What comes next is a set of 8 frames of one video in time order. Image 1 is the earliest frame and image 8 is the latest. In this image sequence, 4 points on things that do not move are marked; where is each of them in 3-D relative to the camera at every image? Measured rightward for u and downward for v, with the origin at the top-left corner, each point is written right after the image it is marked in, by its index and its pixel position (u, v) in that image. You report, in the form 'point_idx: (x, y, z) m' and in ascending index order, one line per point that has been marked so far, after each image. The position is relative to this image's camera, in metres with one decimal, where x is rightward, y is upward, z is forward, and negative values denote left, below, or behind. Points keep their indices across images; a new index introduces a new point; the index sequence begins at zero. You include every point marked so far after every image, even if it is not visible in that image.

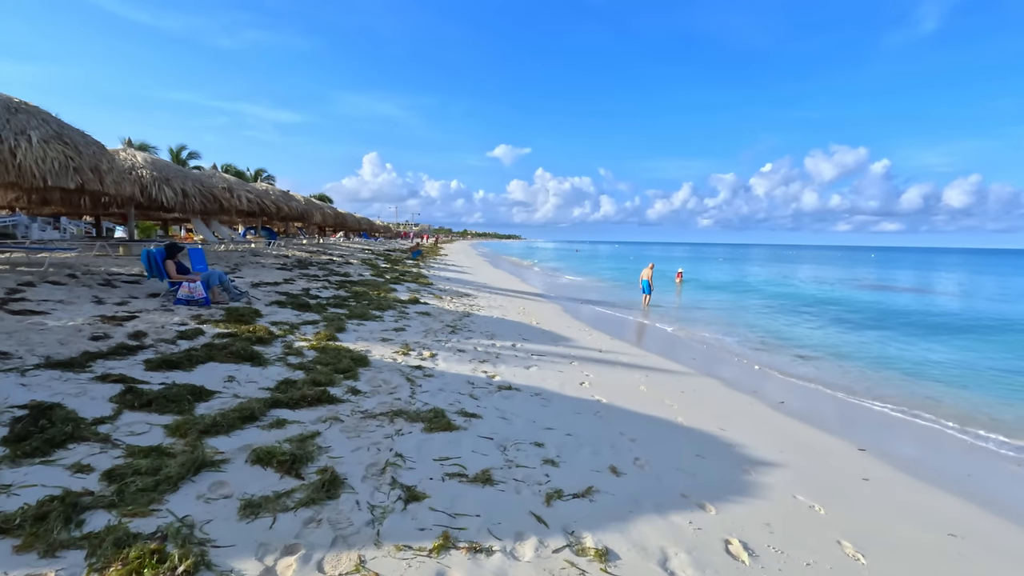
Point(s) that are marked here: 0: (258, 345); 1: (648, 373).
0: (-2.4, -0.5, +5.0) m
1: (+1.7, -1.1, +6.6) m
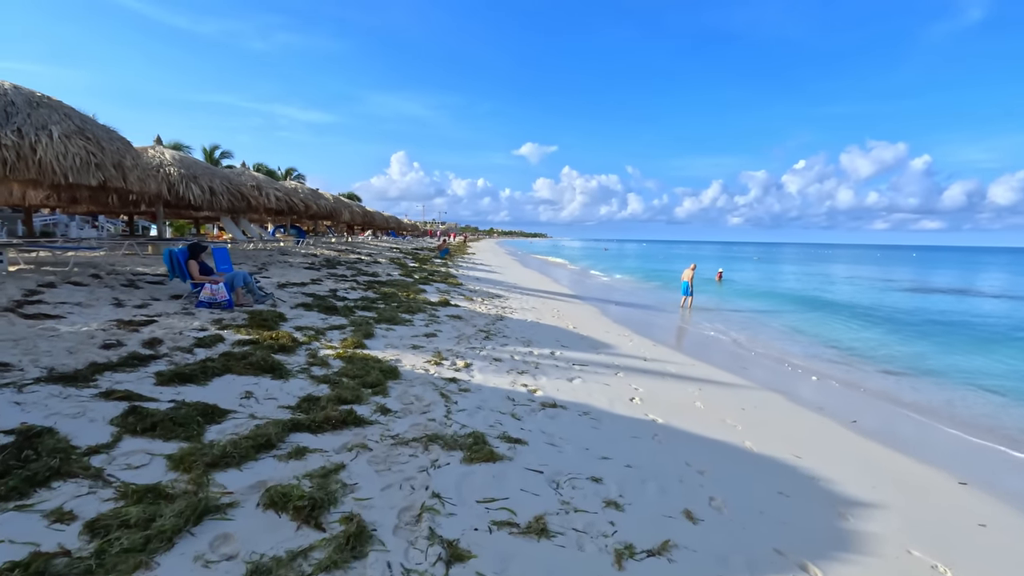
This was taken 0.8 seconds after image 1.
0: (-2.0, -0.6, +4.6) m
1: (+2.1, -1.1, +6.0) m
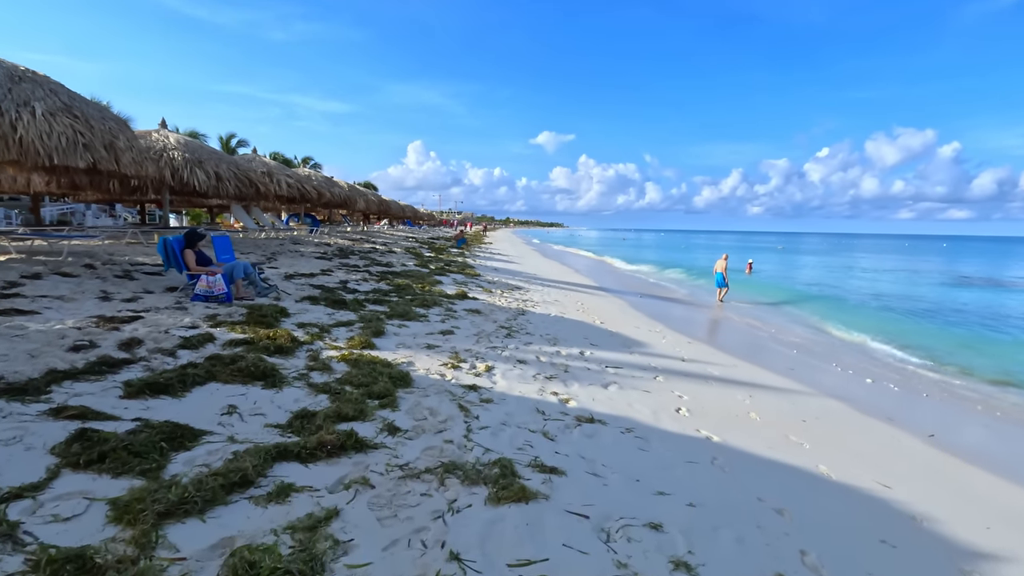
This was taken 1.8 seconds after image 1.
0: (-1.8, -0.5, +4.1) m
1: (+2.4, -1.1, +5.3) m
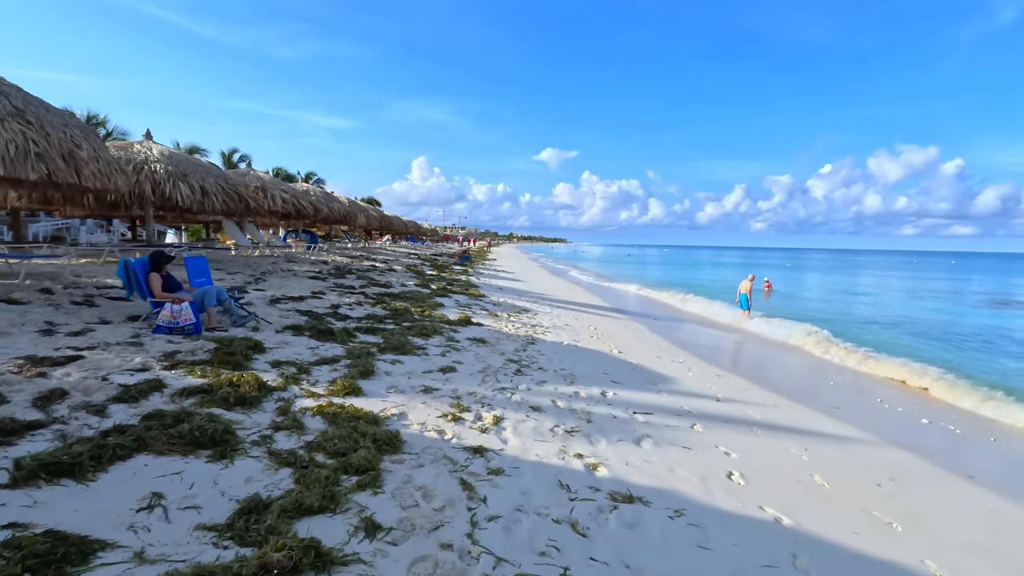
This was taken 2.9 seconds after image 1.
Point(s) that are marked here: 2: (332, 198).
0: (-1.7, -0.8, +3.3) m
1: (+2.5, -1.3, +4.5) m
2: (-6.5, +3.3, +19.3) m
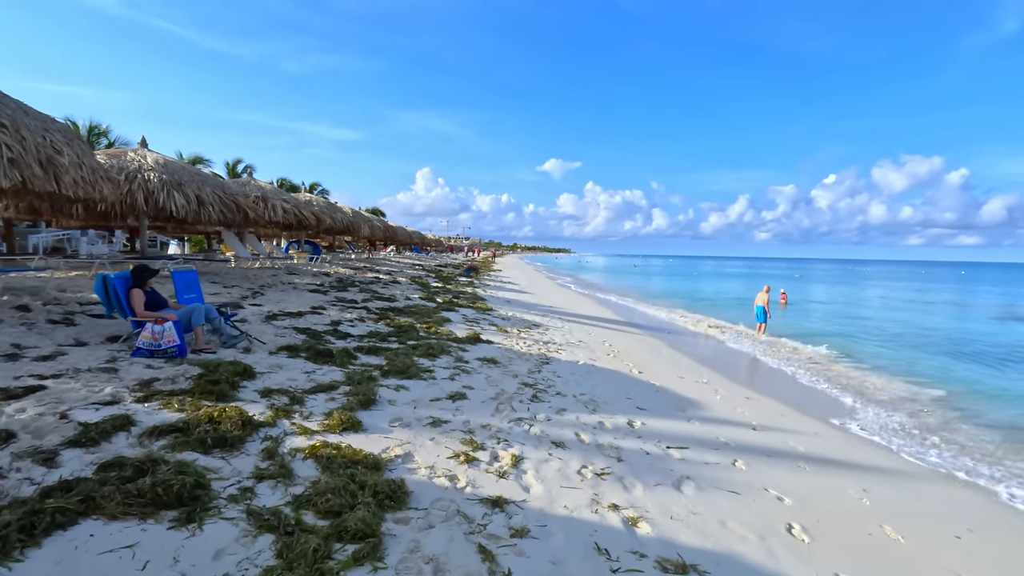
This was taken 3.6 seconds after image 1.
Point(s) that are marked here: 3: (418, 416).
0: (-1.6, -0.9, +2.8) m
1: (+2.6, -1.5, +4.0) m
2: (-6.2, +2.8, +18.9) m
3: (-0.7, -0.9, +3.9) m
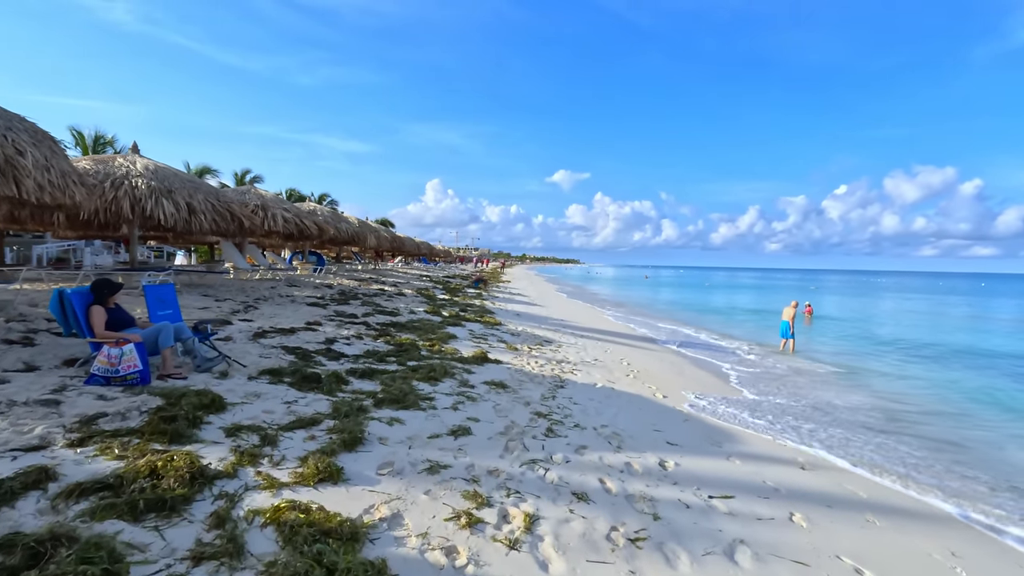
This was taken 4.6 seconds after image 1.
0: (-1.5, -1.0, +2.2) m
1: (+2.7, -1.6, +3.3) m
2: (-5.9, +2.4, +18.4) m
3: (-0.6, -1.1, +3.3) m
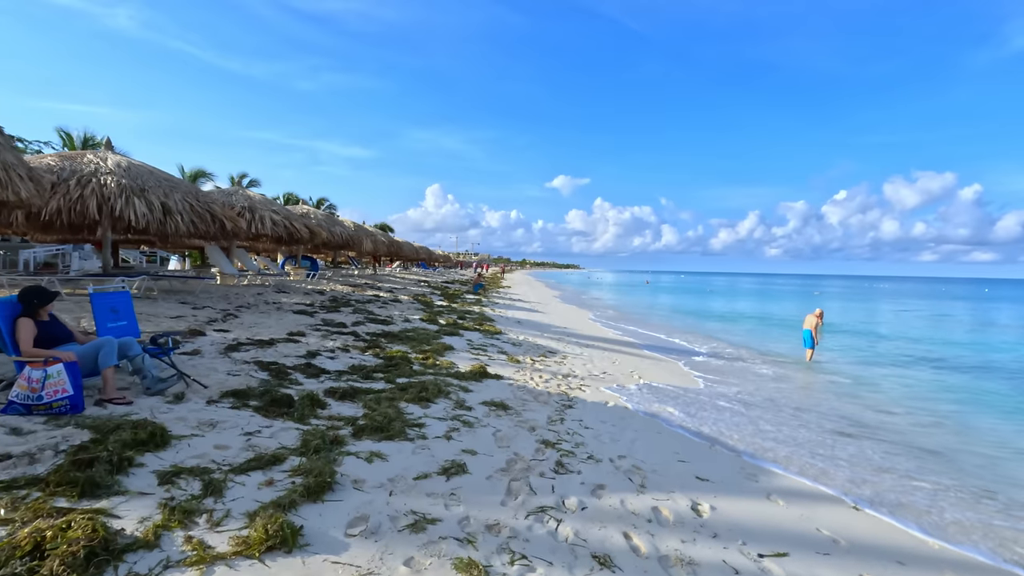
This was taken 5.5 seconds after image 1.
0: (-1.5, -1.0, +1.6) m
1: (+2.7, -1.6, +2.6) m
2: (-5.9, +2.2, +17.8) m
3: (-0.6, -1.1, +2.7) m
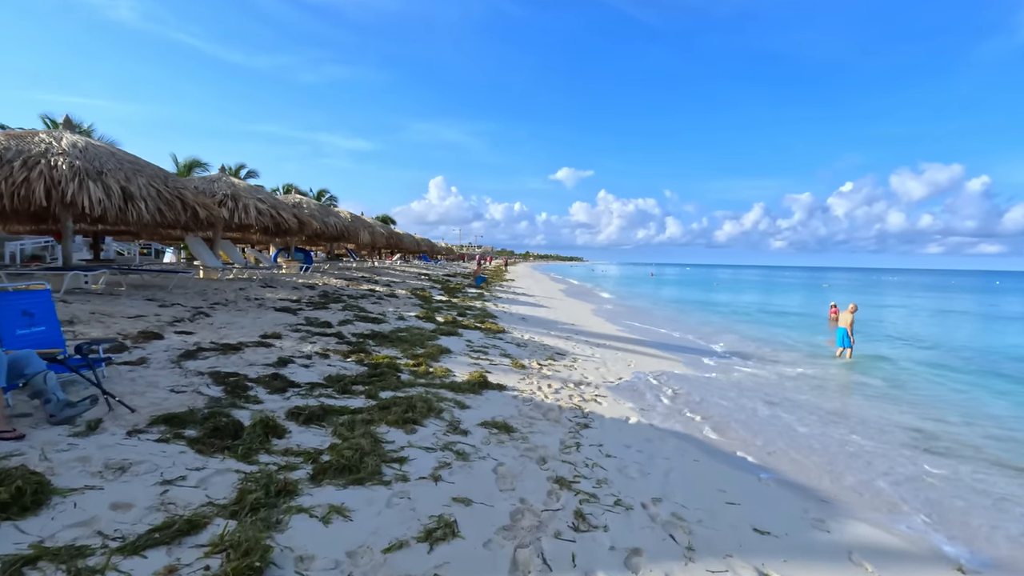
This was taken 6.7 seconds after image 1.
0: (-1.5, -1.0, +0.7) m
1: (+2.8, -1.7, +1.8) m
2: (-5.8, +2.4, +17.0) m
3: (-0.6, -1.1, +1.8) m
